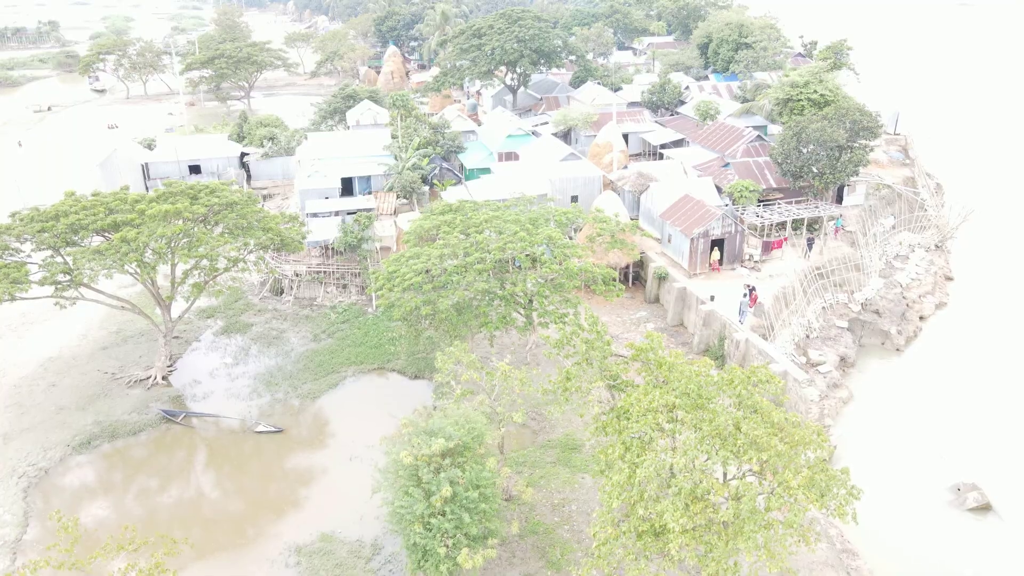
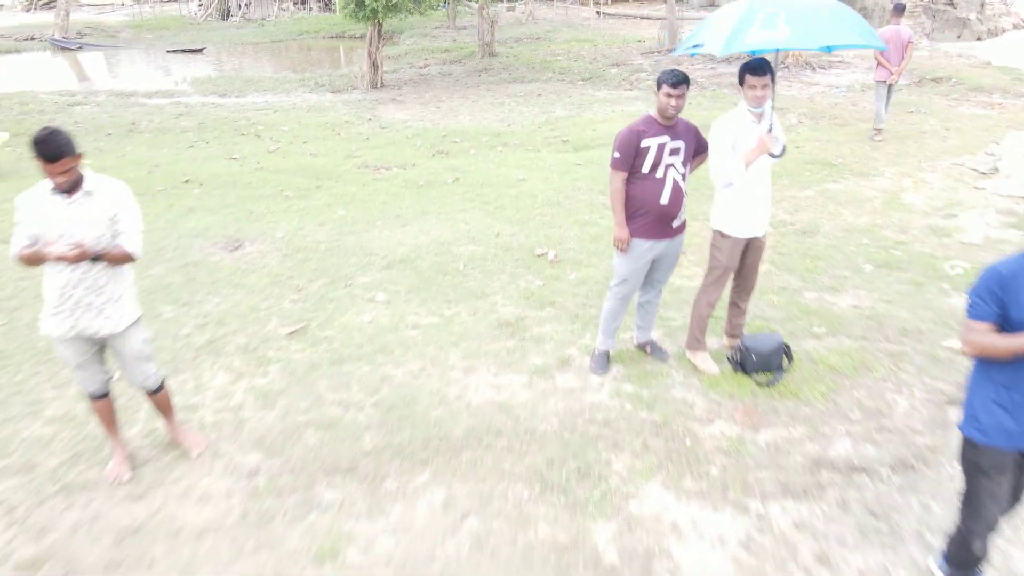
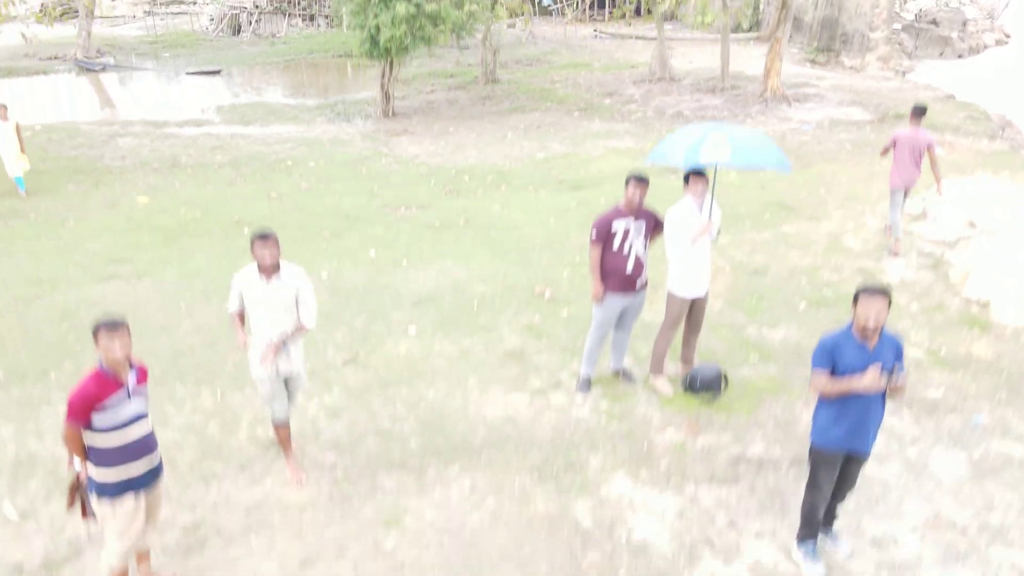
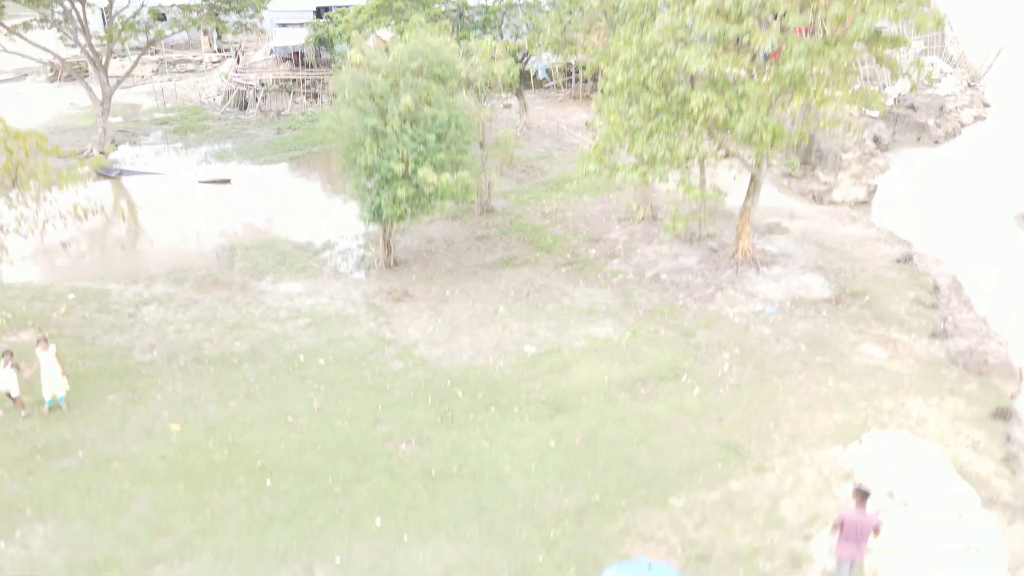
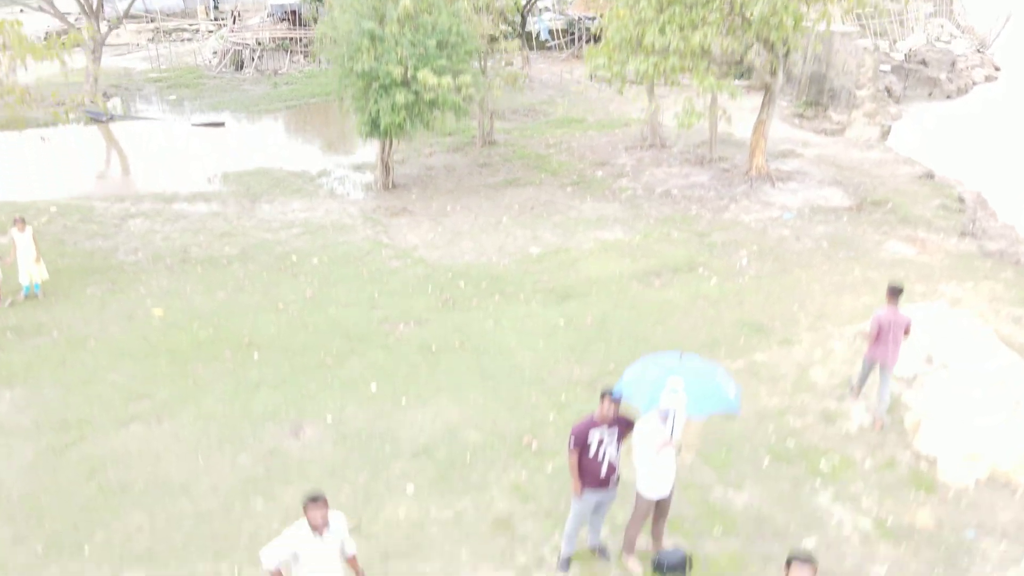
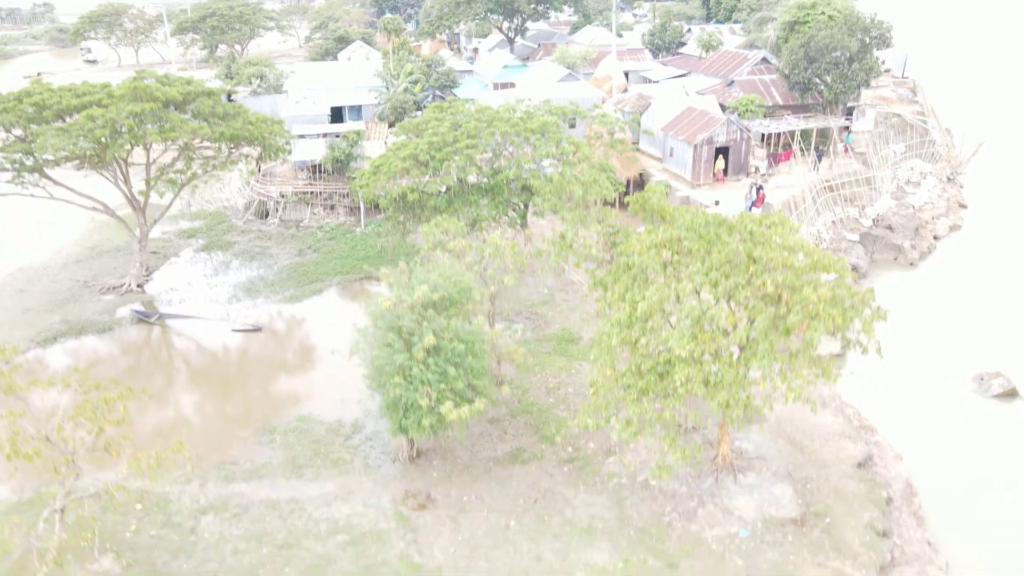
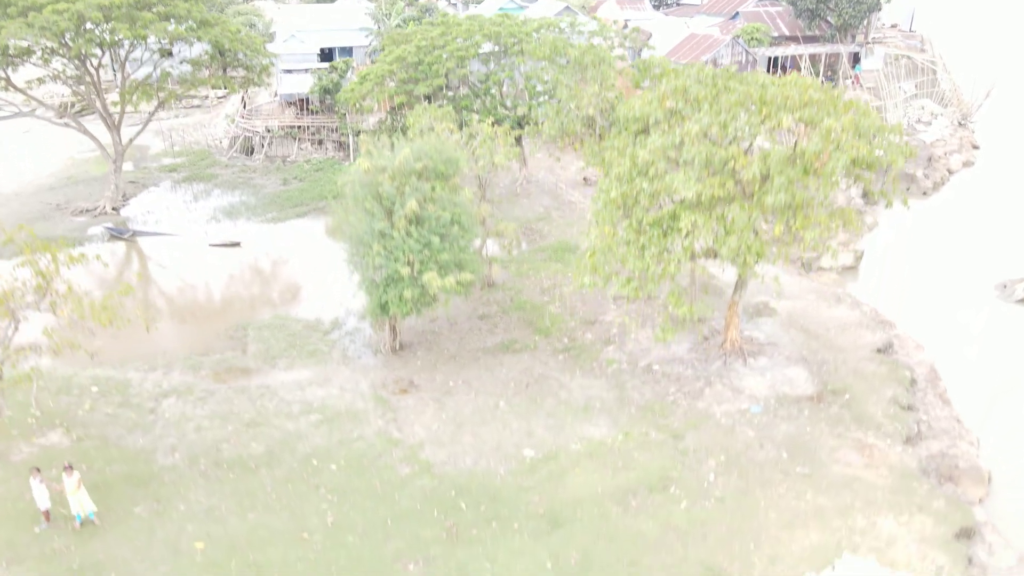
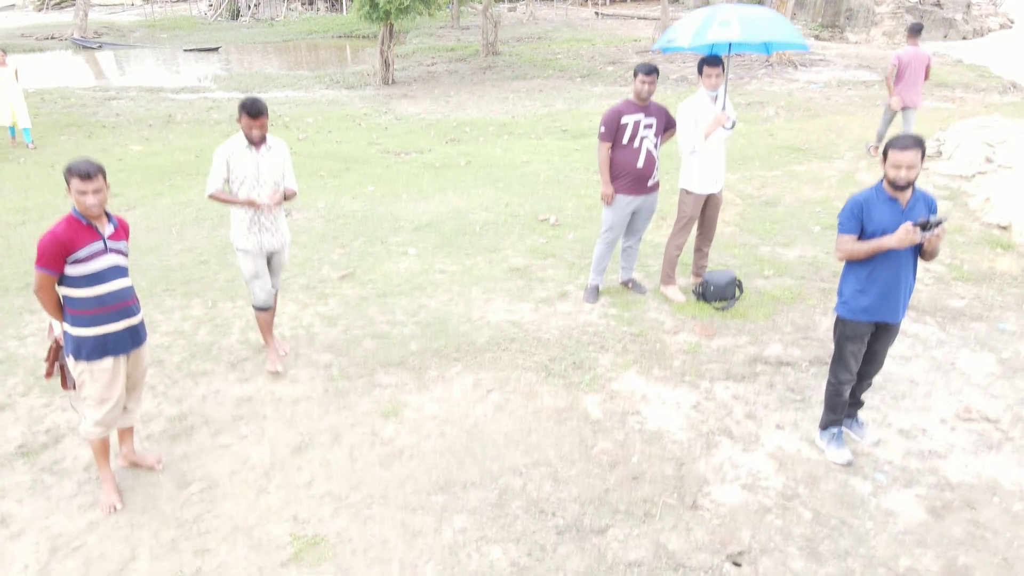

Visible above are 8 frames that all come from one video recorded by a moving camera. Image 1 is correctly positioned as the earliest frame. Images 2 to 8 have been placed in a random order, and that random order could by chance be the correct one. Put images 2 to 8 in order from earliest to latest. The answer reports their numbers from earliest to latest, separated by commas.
6, 7, 4, 5, 3, 8, 2
